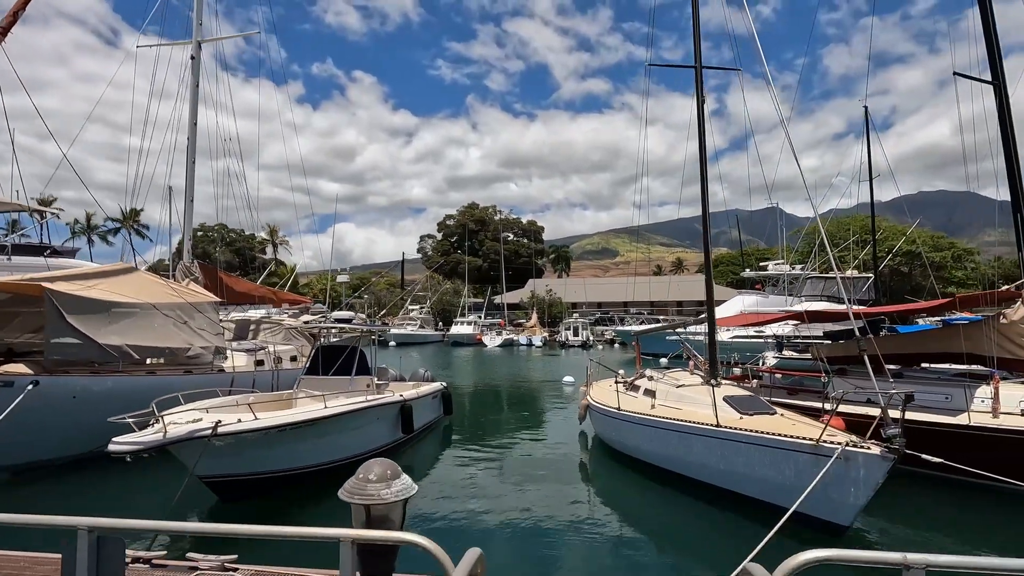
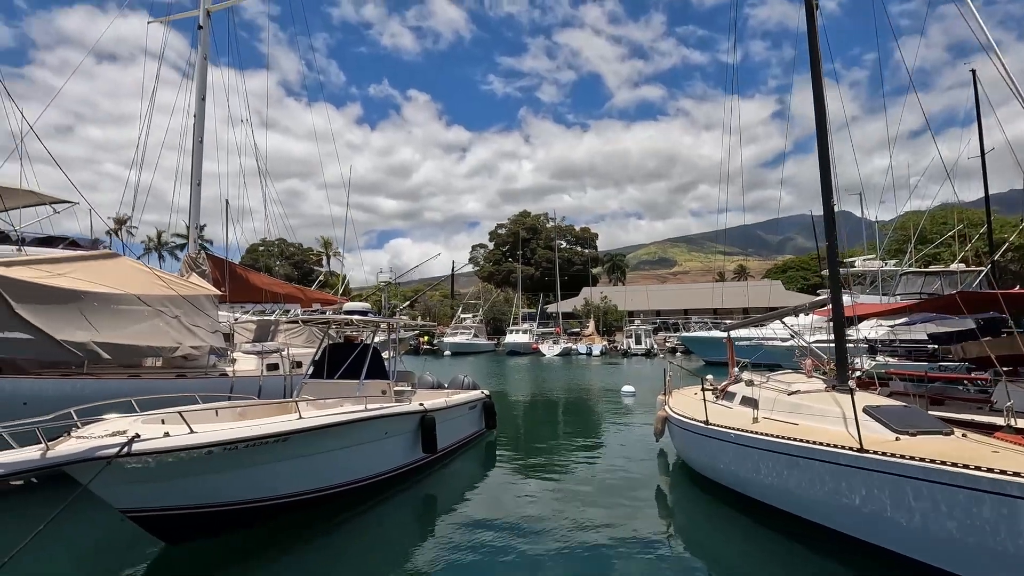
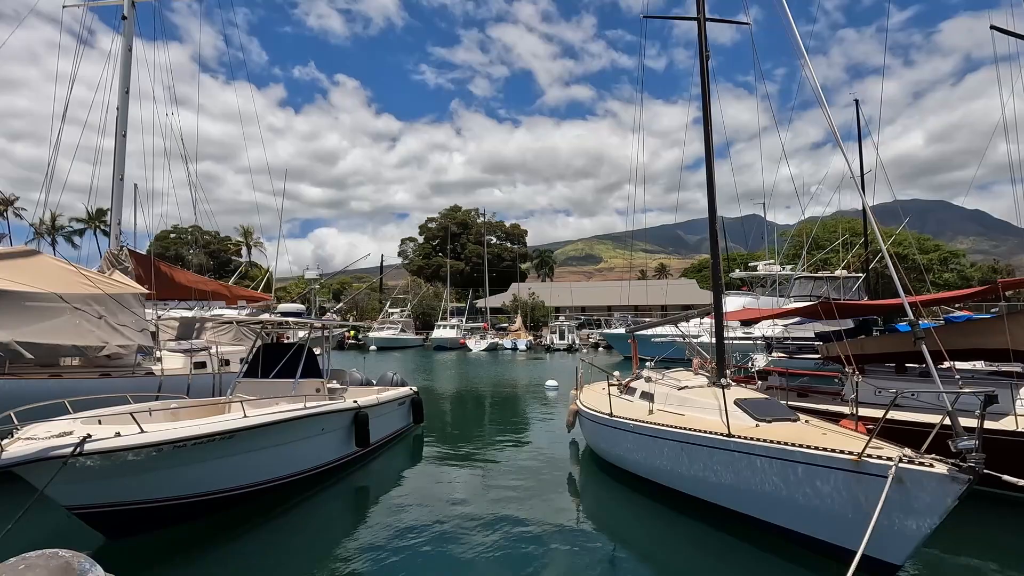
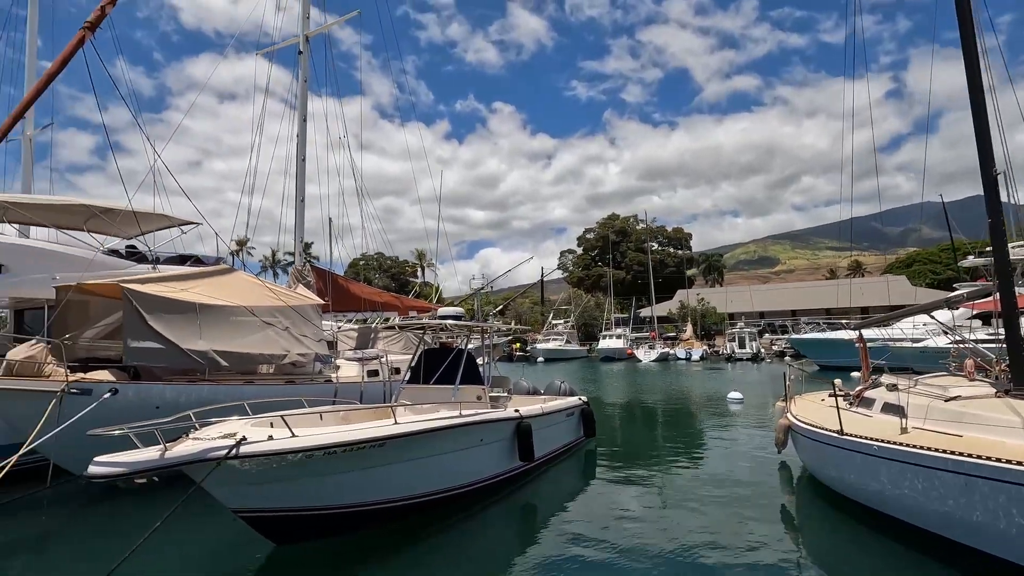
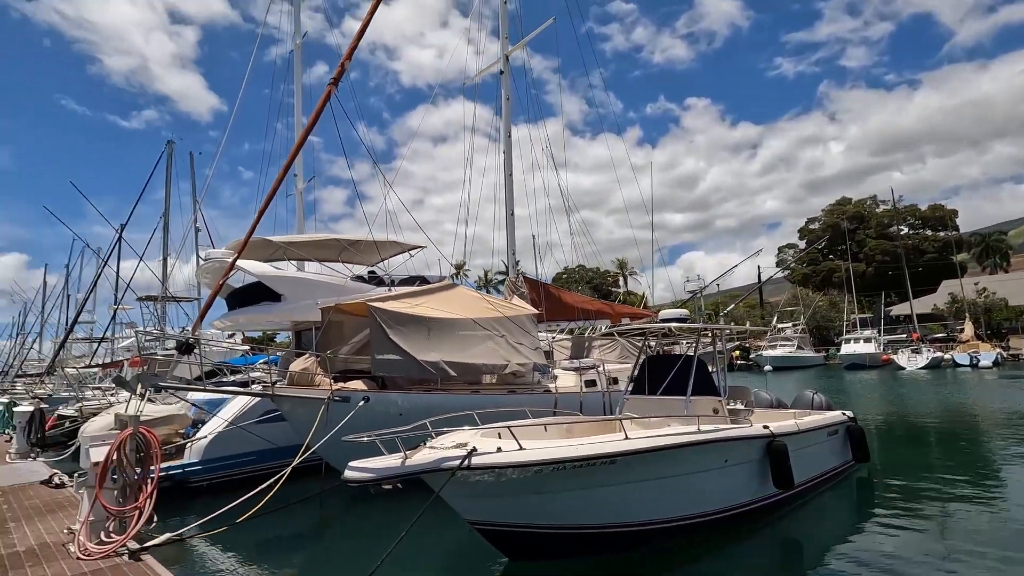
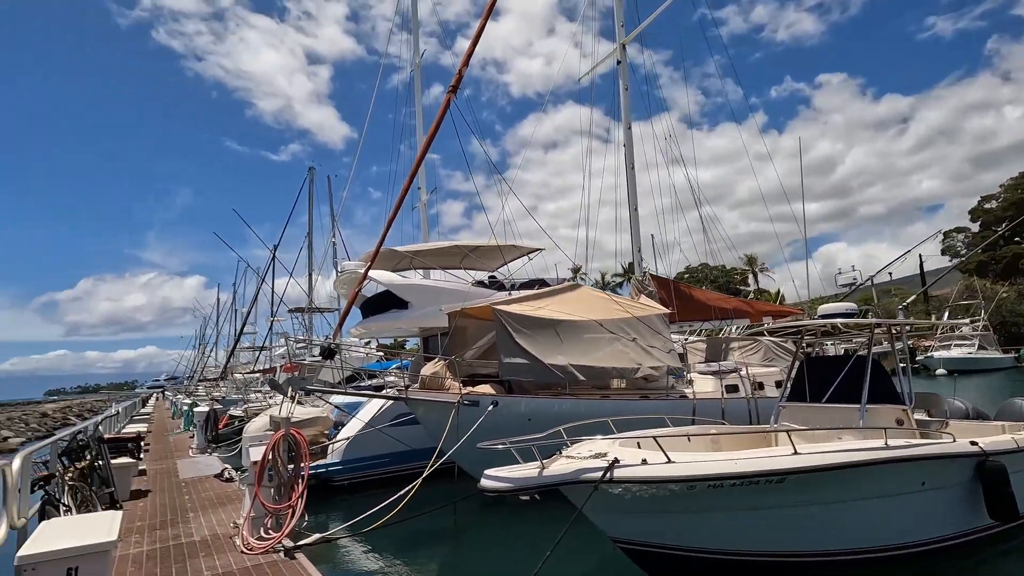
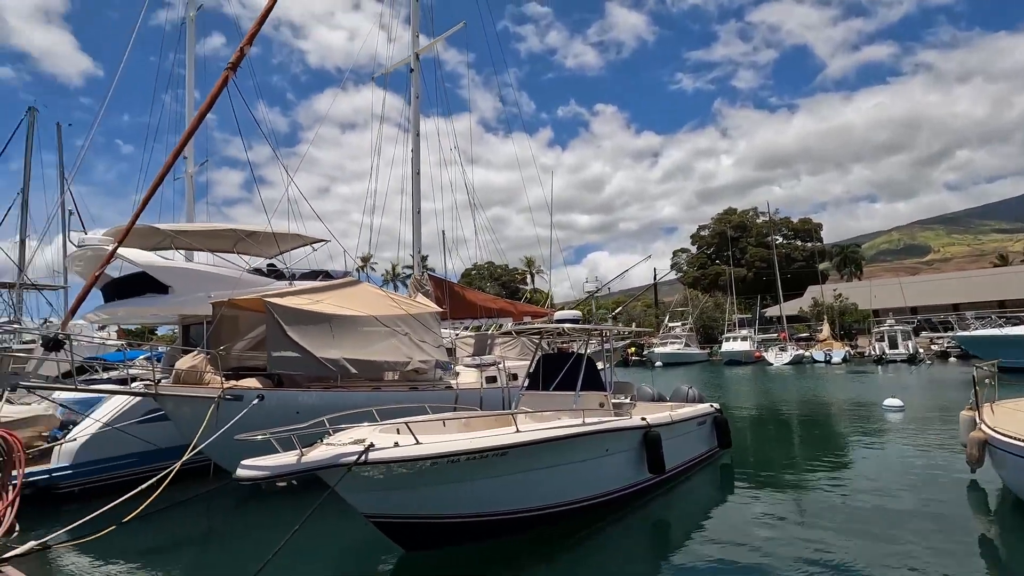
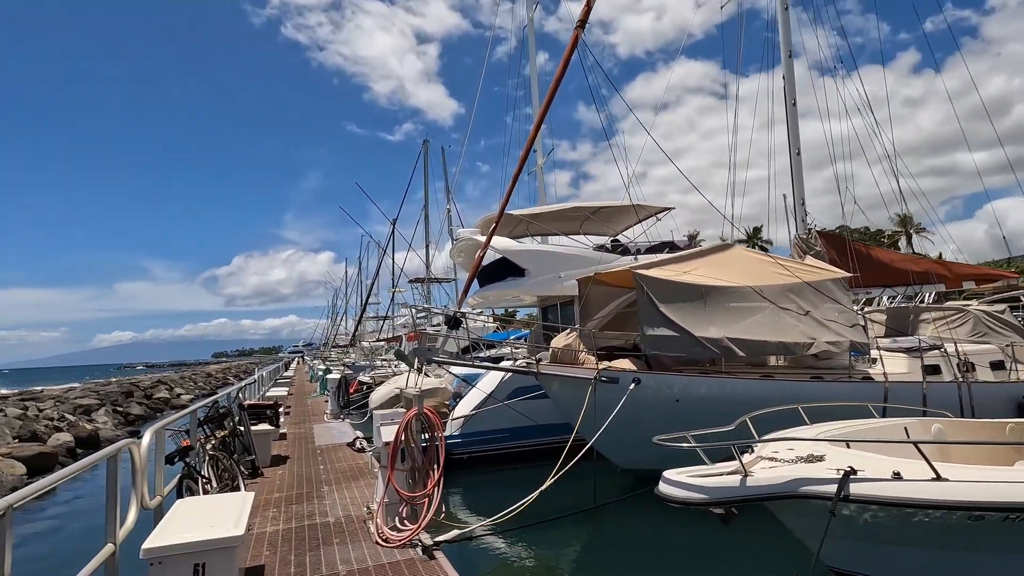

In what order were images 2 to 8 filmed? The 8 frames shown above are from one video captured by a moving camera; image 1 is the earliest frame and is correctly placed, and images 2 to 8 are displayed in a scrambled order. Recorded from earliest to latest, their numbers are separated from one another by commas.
3, 2, 4, 7, 5, 6, 8
